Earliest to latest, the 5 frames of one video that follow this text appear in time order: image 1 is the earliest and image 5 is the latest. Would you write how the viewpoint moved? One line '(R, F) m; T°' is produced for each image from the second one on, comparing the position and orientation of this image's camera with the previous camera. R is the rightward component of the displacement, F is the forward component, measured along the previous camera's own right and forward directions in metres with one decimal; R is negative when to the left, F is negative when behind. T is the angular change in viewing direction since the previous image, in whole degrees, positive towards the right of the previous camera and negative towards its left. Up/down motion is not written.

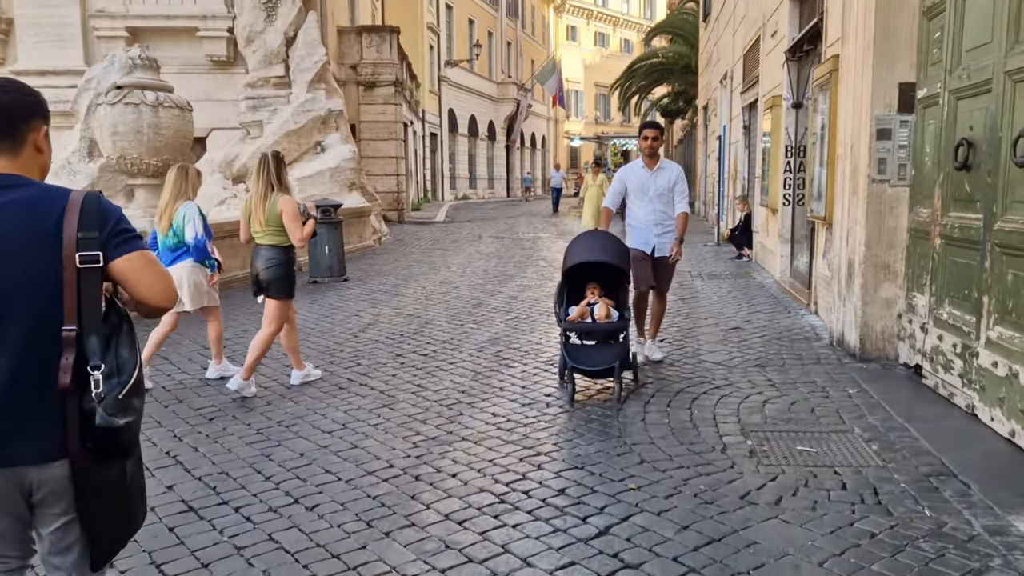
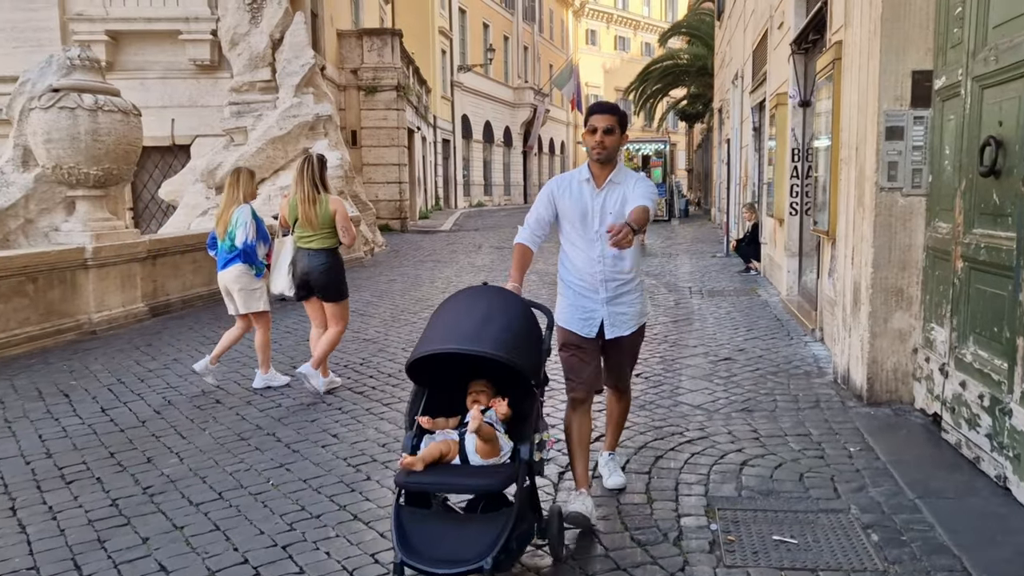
(+0.5, +1.0) m; -2°
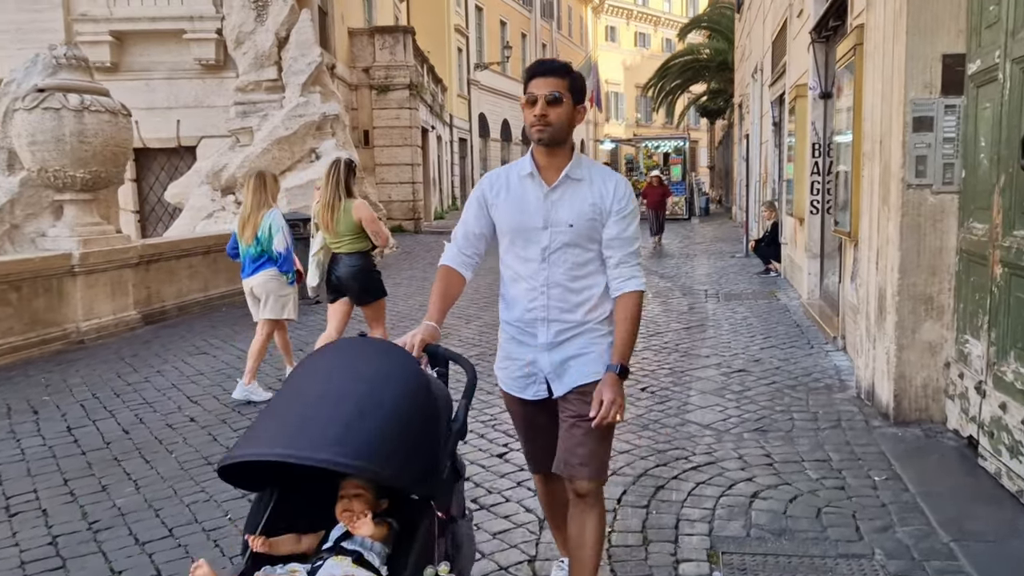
(+0.2, +0.4) m; -1°
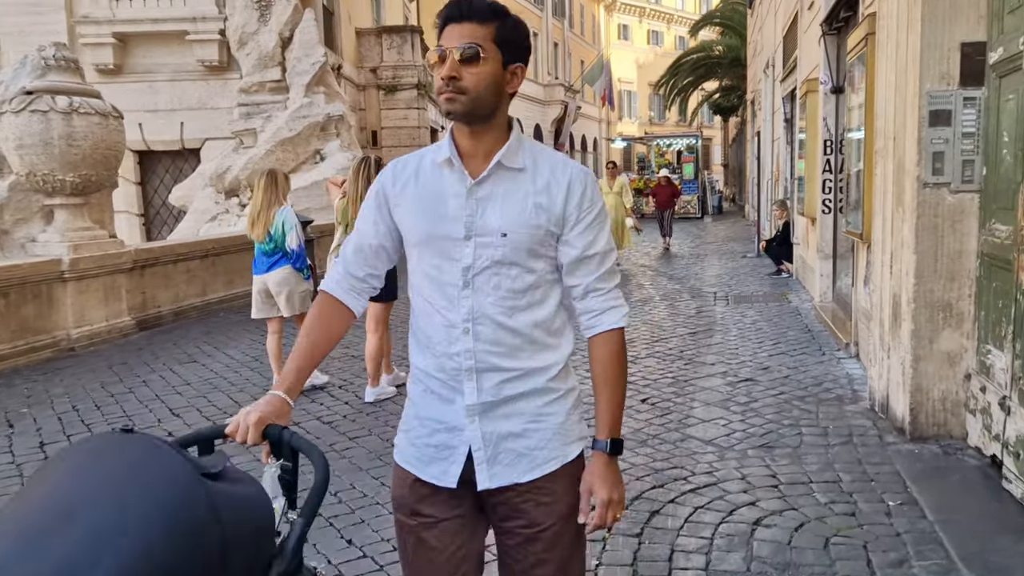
(+0.1, +0.3) m; -1°
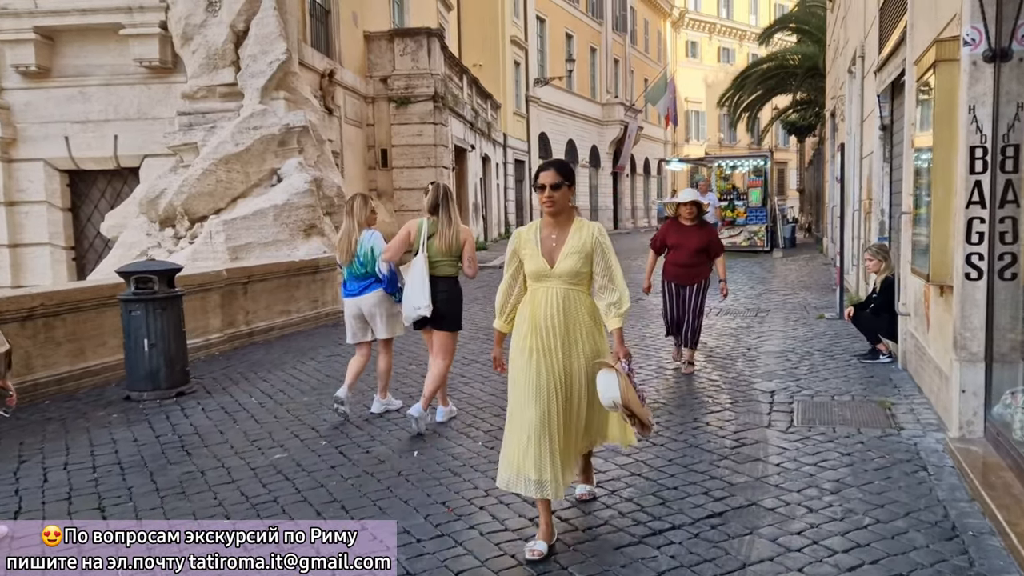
(+1.0, +3.5) m; -5°
